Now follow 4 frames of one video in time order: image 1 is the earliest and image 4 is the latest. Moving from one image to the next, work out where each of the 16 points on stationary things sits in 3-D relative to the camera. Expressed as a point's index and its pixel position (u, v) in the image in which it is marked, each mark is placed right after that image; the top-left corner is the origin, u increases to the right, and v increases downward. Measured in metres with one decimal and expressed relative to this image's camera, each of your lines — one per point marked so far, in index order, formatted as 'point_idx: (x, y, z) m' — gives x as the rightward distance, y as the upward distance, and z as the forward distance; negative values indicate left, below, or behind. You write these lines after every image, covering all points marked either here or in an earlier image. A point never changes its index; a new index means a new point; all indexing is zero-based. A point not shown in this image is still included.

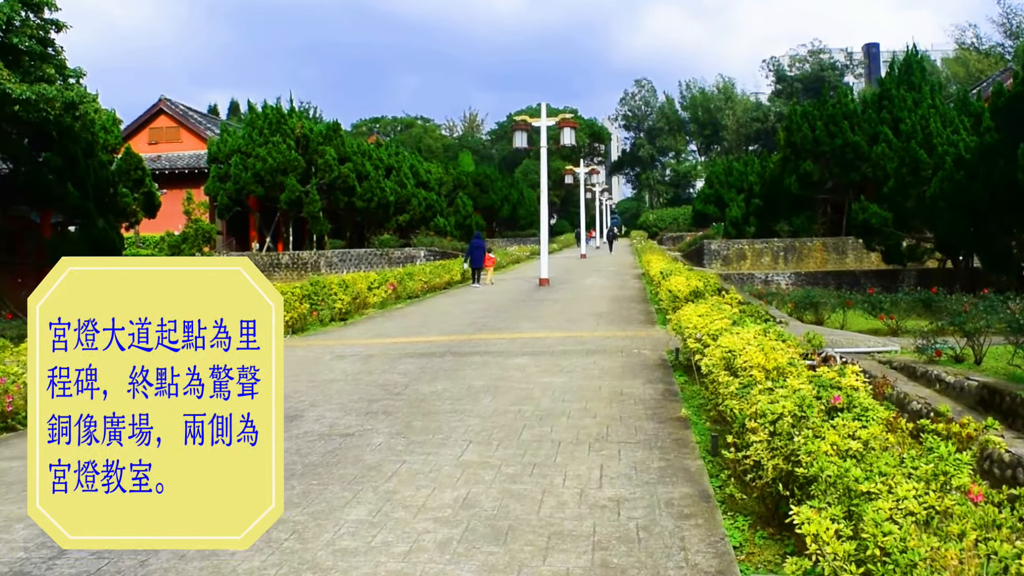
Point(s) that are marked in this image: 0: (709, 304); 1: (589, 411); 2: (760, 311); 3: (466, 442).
0: (+2.1, -0.2, +9.1) m
1: (+0.6, -1.0, +7.0) m
2: (+2.5, -0.2, +8.7) m
3: (-0.3, -1.1, +6.1) m
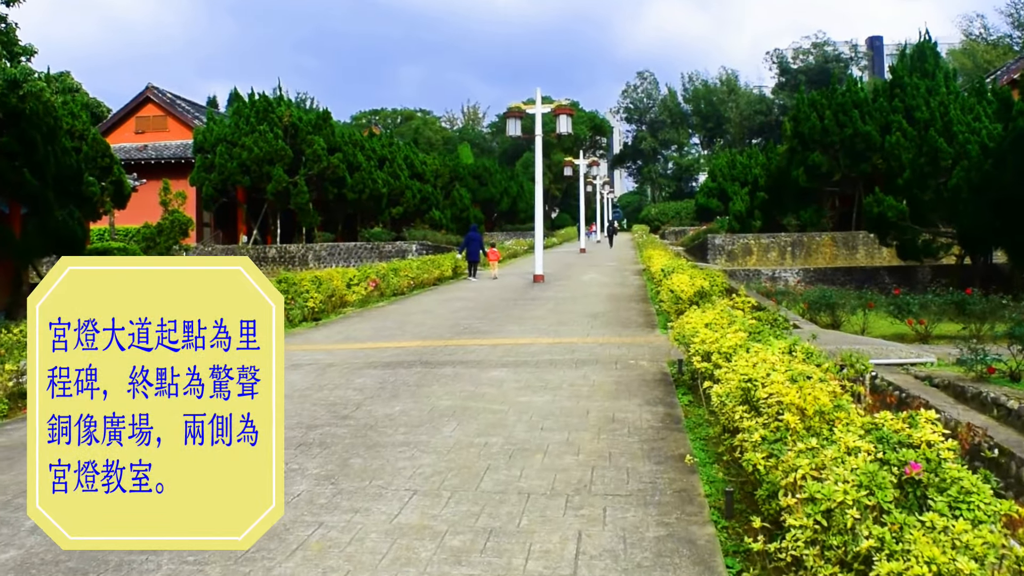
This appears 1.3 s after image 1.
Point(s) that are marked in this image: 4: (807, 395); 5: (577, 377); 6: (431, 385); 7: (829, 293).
0: (+1.8, -0.2, +7.8) m
1: (+0.4, -1.0, +5.7) m
2: (+2.3, -0.3, +7.4) m
3: (-0.6, -1.1, +4.7) m
4: (+1.3, -0.5, +3.8) m
5: (+0.6, -0.8, +8.1) m
6: (-0.7, -0.9, +7.9) m
7: (+5.0, -0.1, +13.7) m
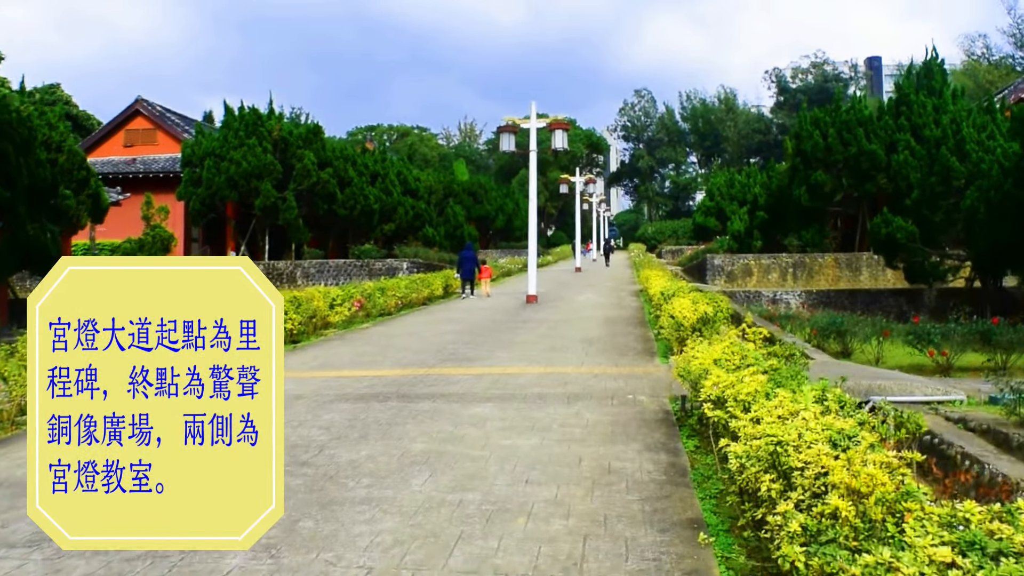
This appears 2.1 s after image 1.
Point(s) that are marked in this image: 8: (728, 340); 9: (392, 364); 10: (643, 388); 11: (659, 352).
0: (+1.7, -0.4, +7.0) m
1: (+0.3, -1.2, +4.9) m
2: (+2.1, -0.5, +6.6) m
3: (-0.7, -1.3, +3.9) m
4: (+1.2, -0.6, +3.0) m
5: (+0.5, -1.1, +7.3) m
6: (-0.9, -1.1, +7.1) m
7: (+4.9, -0.5, +12.9) m
8: (+1.8, -0.4, +7.3) m
9: (-1.5, -0.9, +10.6) m
10: (+1.3, -1.0, +8.4) m
11: (+1.9, -0.8, +11.1) m
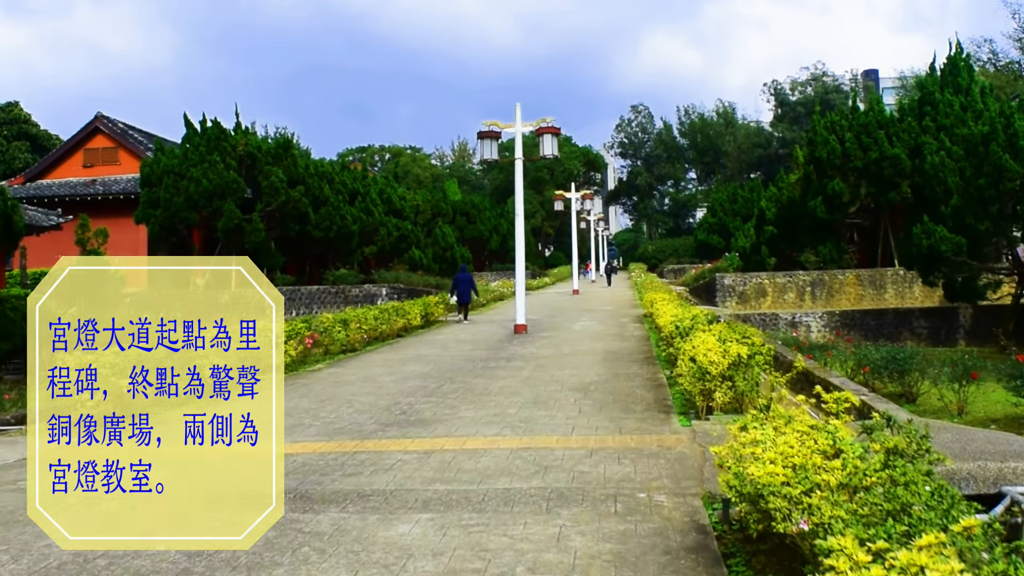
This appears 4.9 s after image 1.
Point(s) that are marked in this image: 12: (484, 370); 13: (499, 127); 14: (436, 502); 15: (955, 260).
0: (+1.4, -0.7, +4.3) m
1: (0.0, -1.4, +2.1) m
2: (+1.8, -0.7, +3.9) m
3: (-1.0, -1.5, +1.2) m
4: (+0.9, -0.8, +0.3) m
5: (+0.2, -1.3, +4.5) m
6: (-1.2, -1.4, +4.3) m
7: (+4.6, -0.8, +10.2) m
8: (+1.5, -0.7, +4.6) m
9: (-1.8, -1.3, +7.8) m
10: (+1.0, -1.2, +5.7) m
11: (+1.6, -1.1, +8.4) m
12: (-0.4, -1.1, +12.1) m
13: (-0.3, +3.7, +20.2) m
14: (-0.4, -1.3, +5.4) m
15: (+8.8, +0.6, +17.3) m
